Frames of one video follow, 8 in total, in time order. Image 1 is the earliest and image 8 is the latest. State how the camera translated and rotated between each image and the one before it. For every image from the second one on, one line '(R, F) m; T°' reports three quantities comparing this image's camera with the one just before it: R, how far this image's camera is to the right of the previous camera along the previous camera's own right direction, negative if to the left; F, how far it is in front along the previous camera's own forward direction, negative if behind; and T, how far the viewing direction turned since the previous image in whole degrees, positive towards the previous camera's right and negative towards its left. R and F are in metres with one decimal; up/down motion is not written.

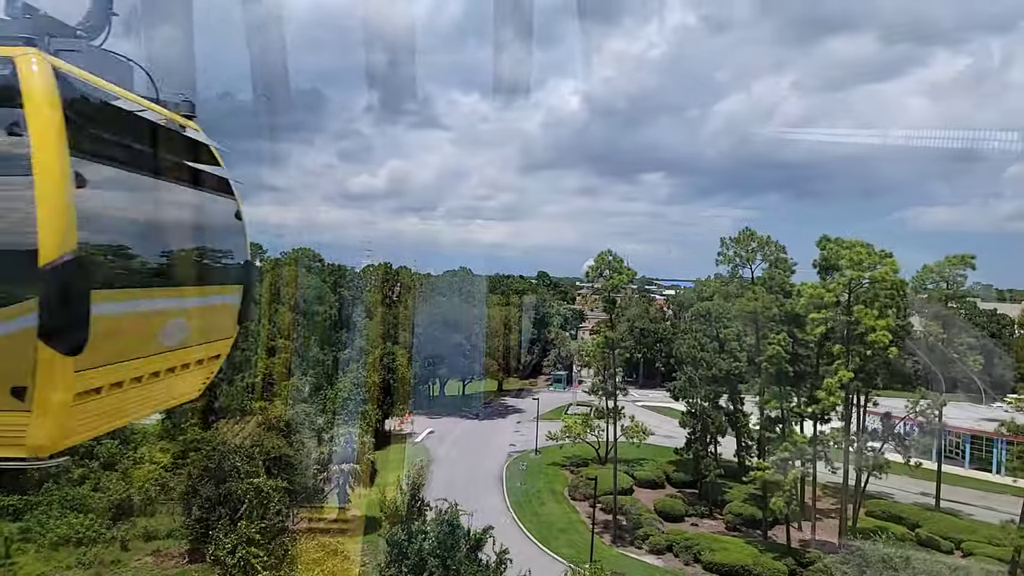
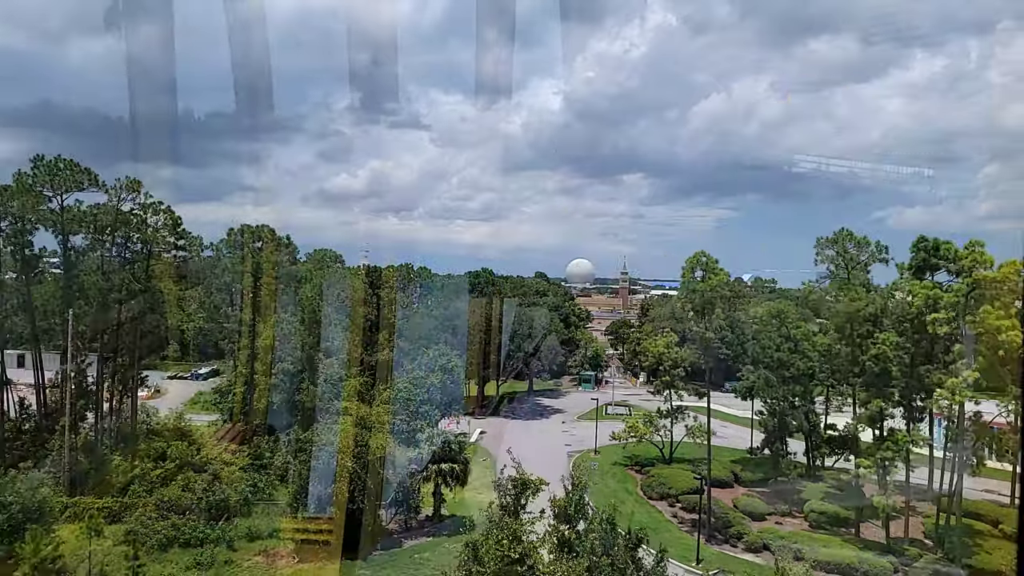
(-0.9, 0.0) m; +1°
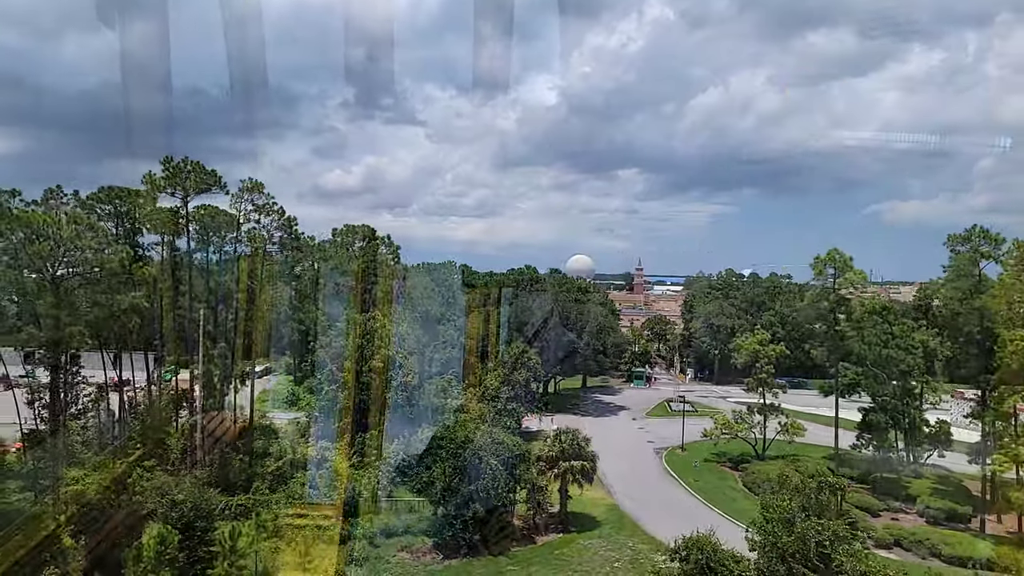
(-1.0, -0.1) m; -1°
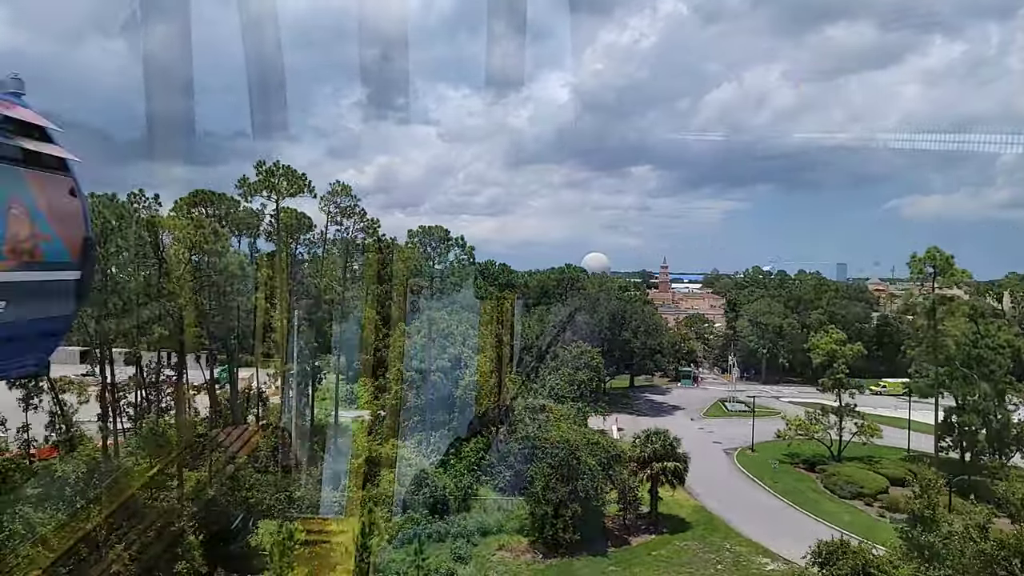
(-0.6, 0.0) m; -2°
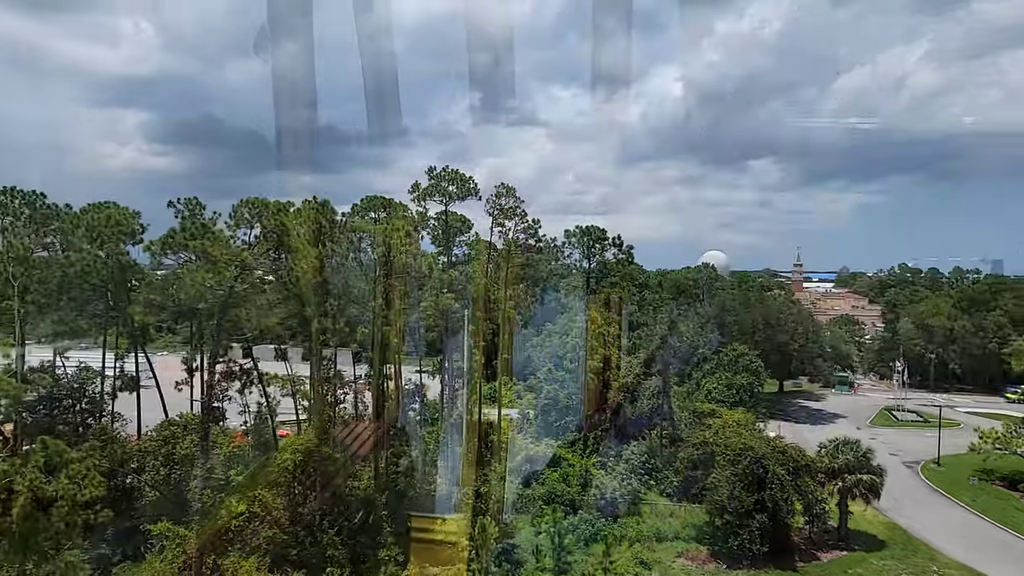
(-0.5, 0.0) m; -10°
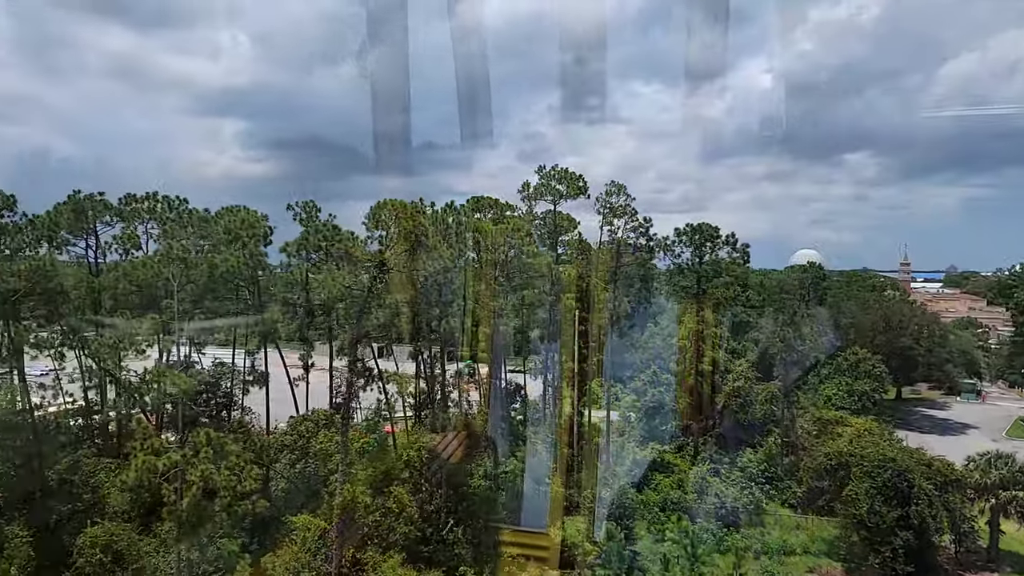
(-0.3, 0.0) m; -7°
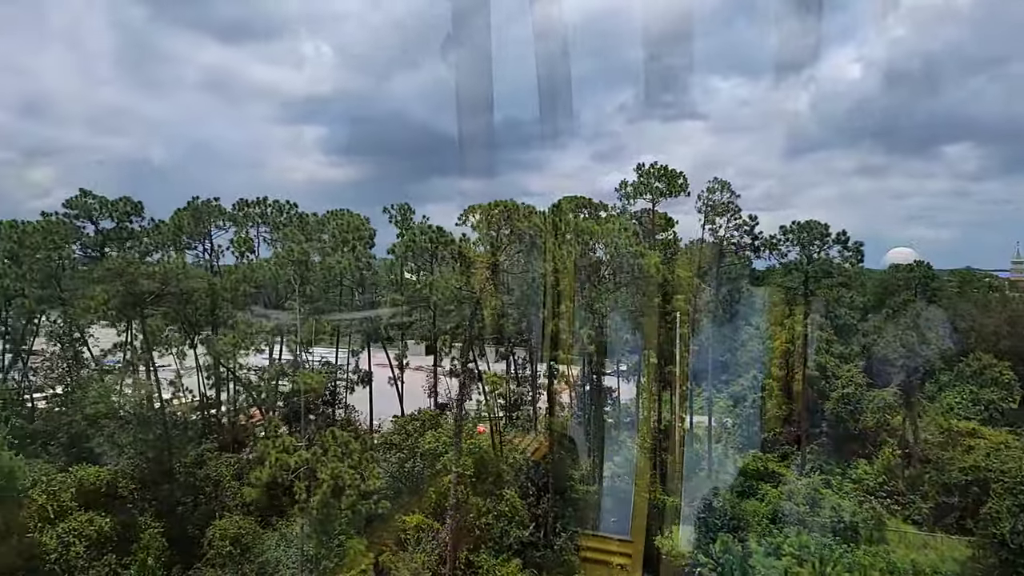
(-0.2, +0.1) m; -7°
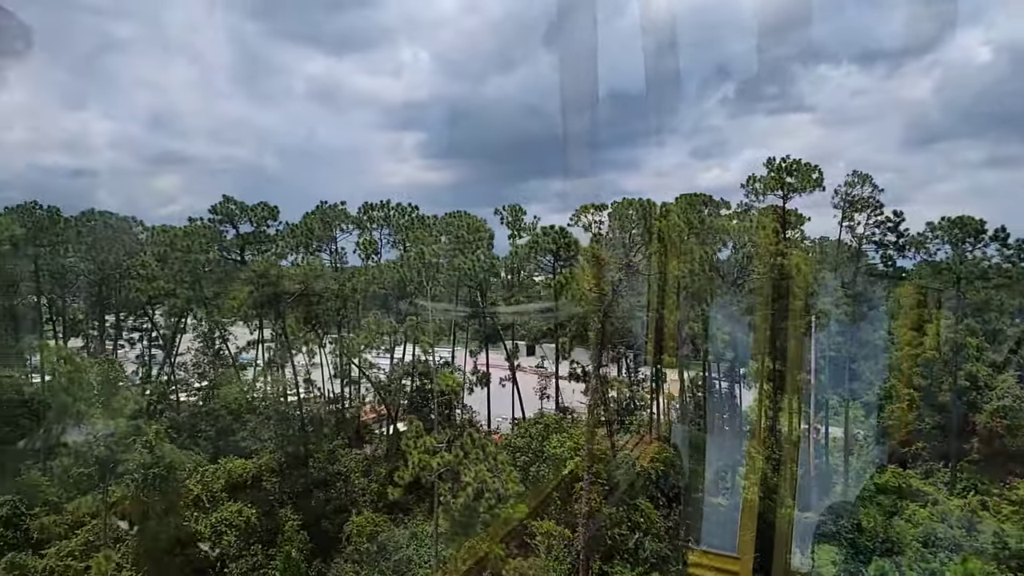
(-0.2, +0.1) m; -8°
